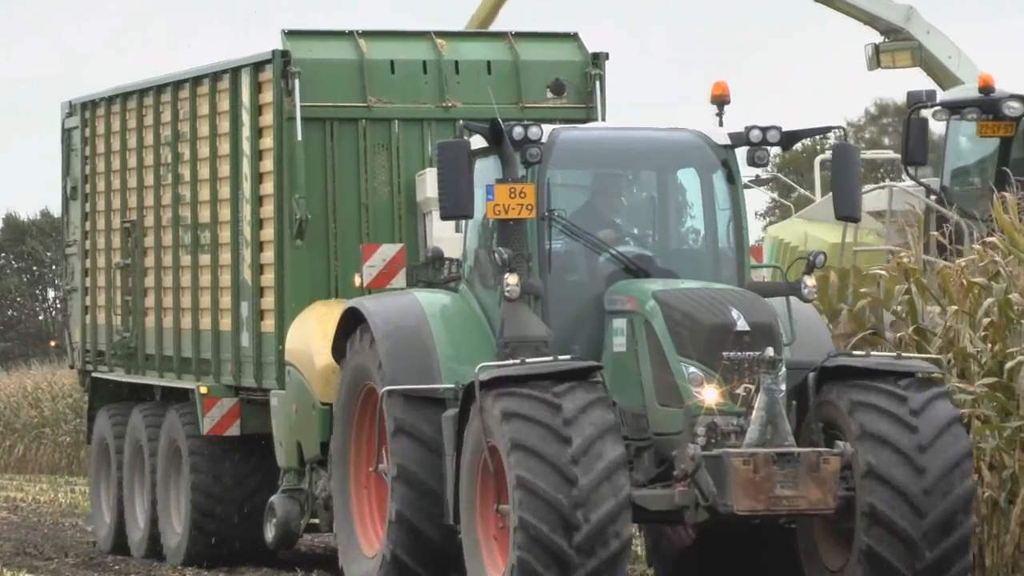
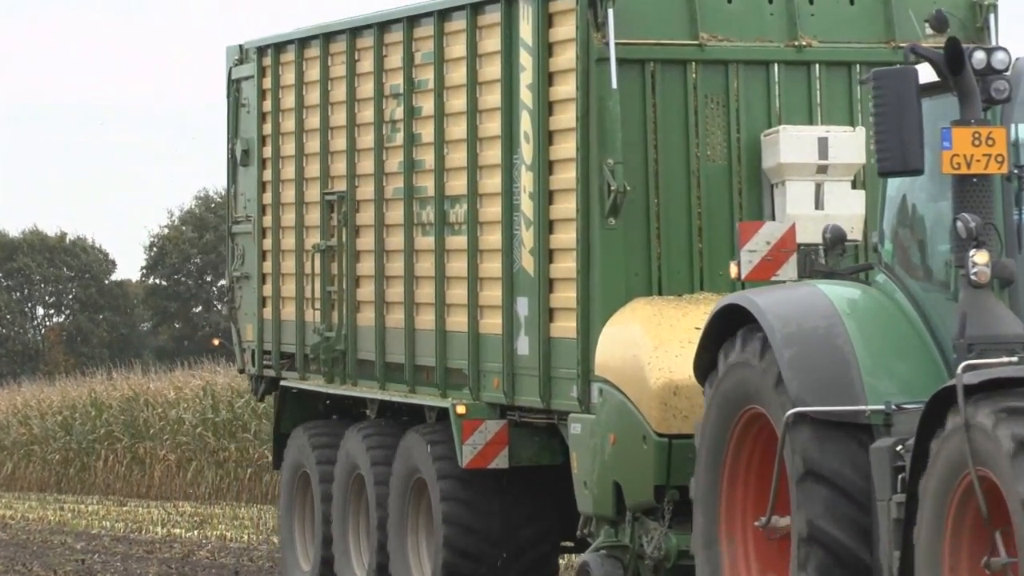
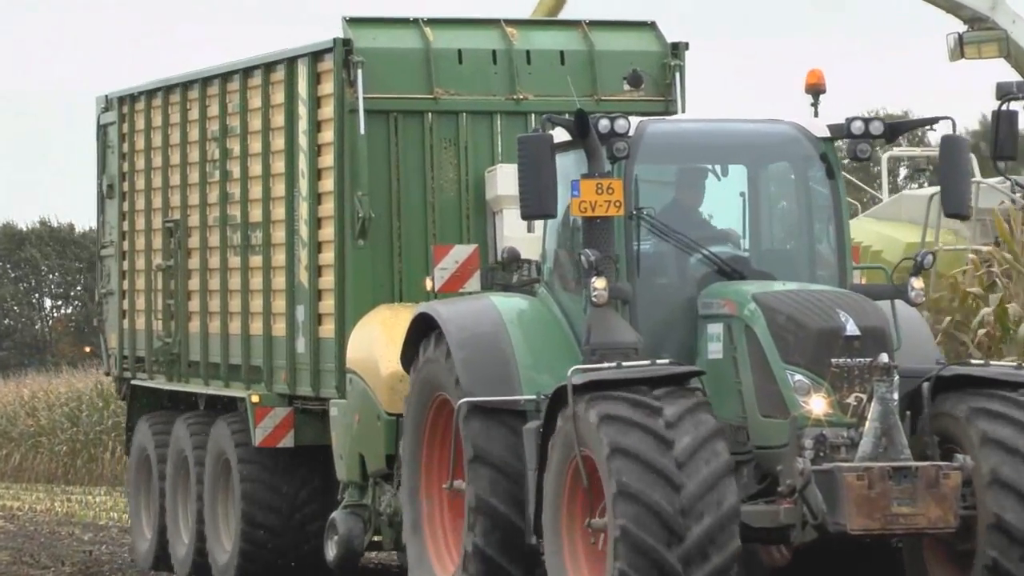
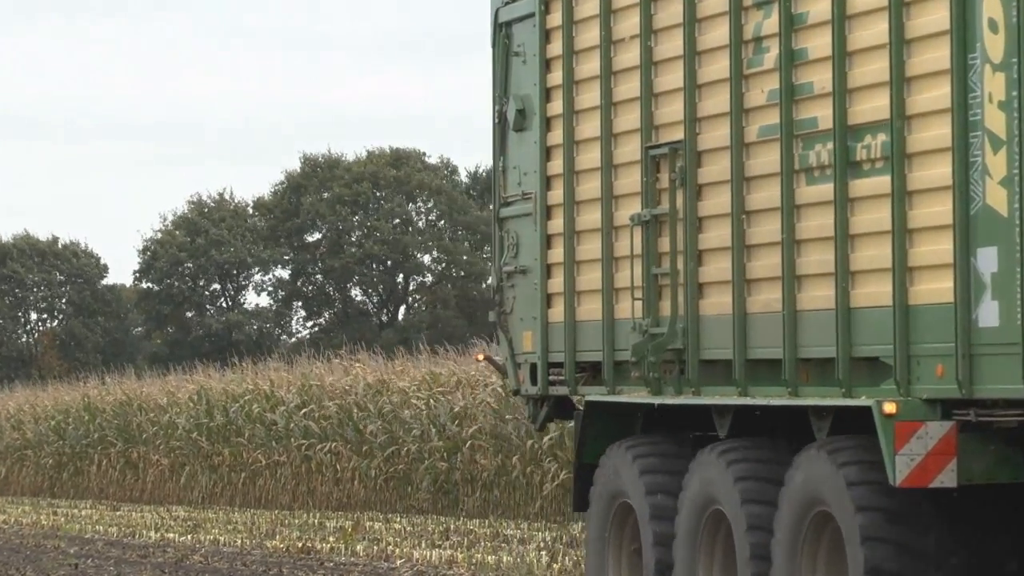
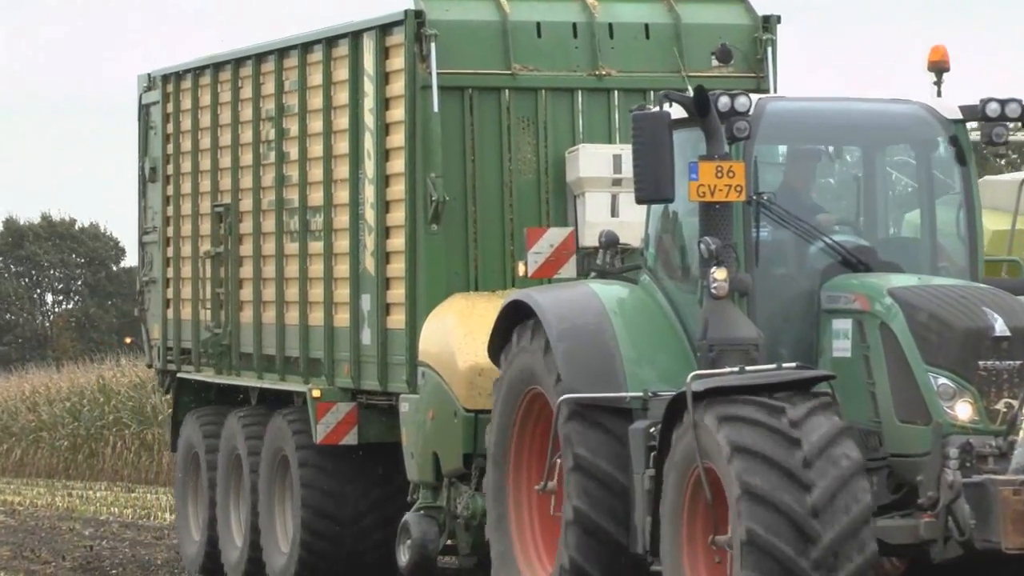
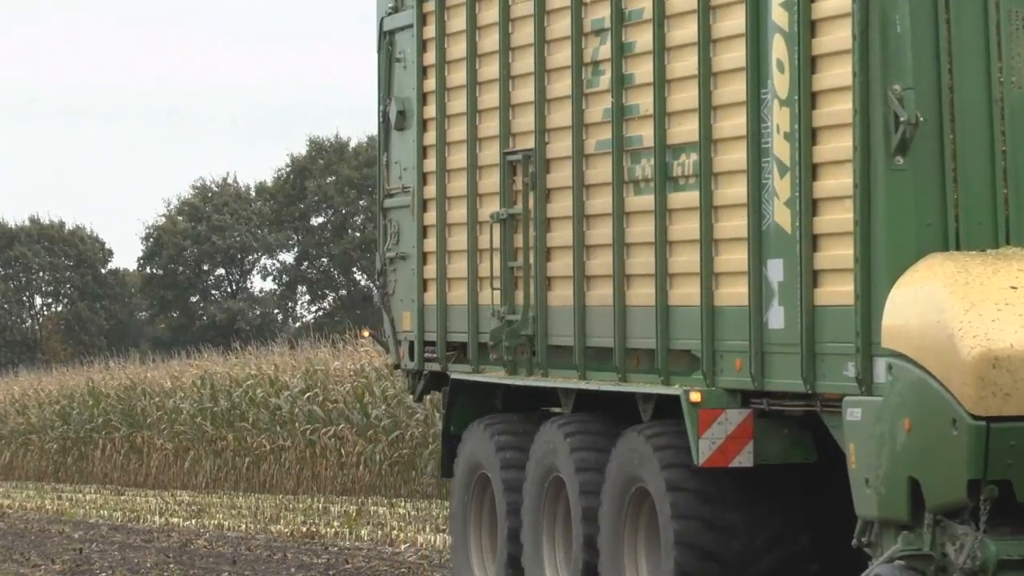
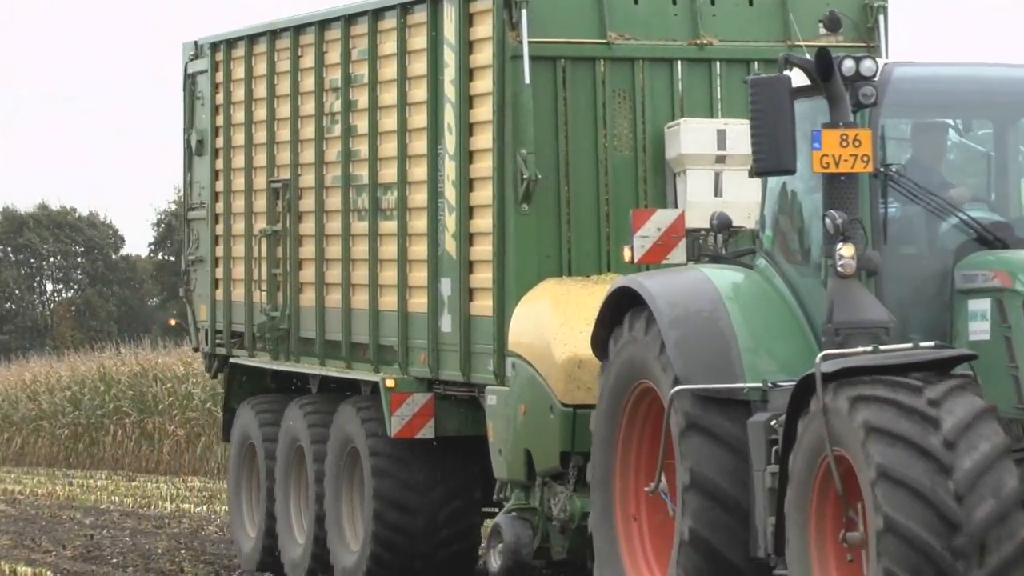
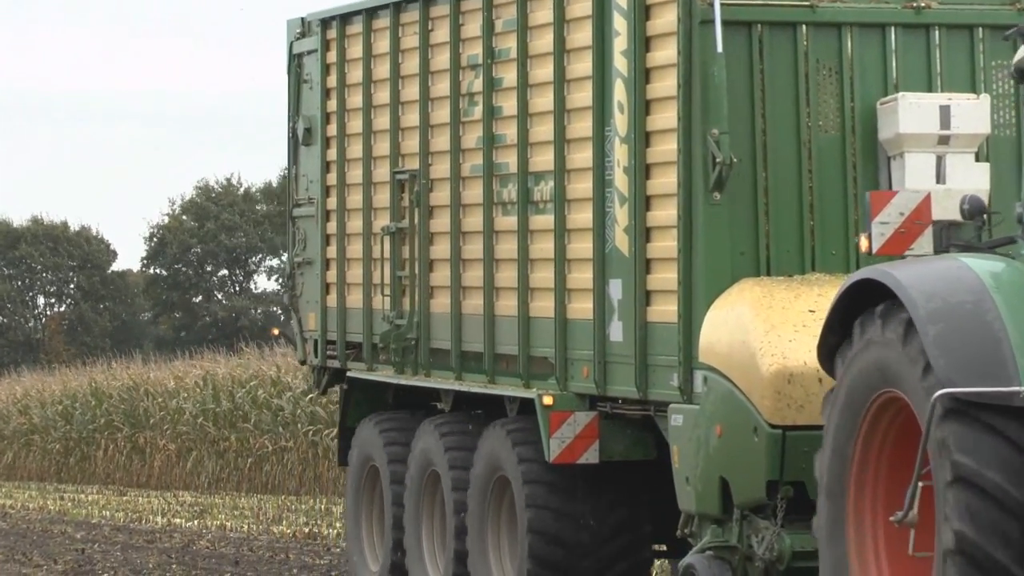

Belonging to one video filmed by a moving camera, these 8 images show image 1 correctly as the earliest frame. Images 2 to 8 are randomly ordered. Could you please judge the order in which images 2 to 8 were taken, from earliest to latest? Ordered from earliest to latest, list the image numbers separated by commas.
3, 5, 7, 2, 8, 6, 4
